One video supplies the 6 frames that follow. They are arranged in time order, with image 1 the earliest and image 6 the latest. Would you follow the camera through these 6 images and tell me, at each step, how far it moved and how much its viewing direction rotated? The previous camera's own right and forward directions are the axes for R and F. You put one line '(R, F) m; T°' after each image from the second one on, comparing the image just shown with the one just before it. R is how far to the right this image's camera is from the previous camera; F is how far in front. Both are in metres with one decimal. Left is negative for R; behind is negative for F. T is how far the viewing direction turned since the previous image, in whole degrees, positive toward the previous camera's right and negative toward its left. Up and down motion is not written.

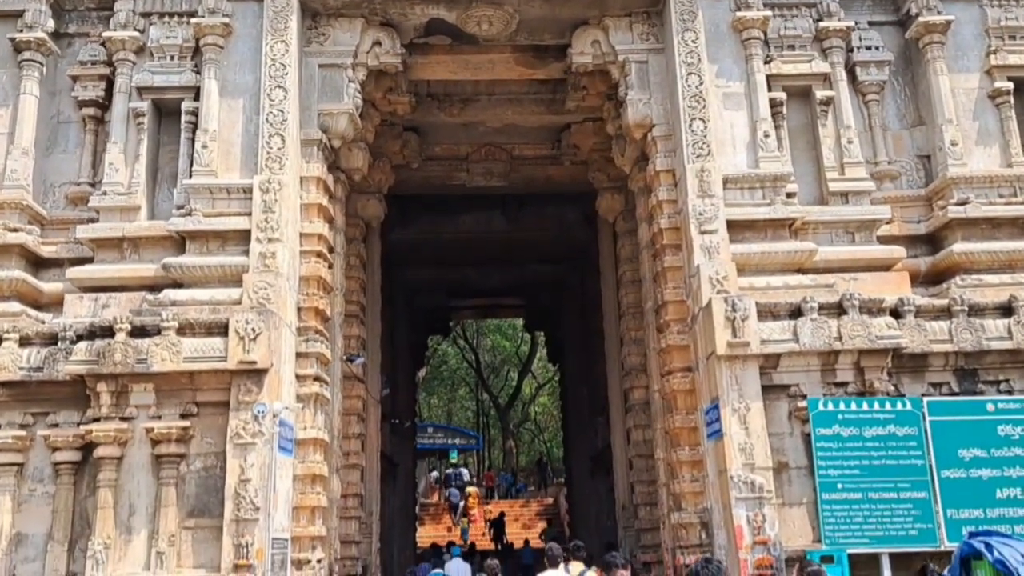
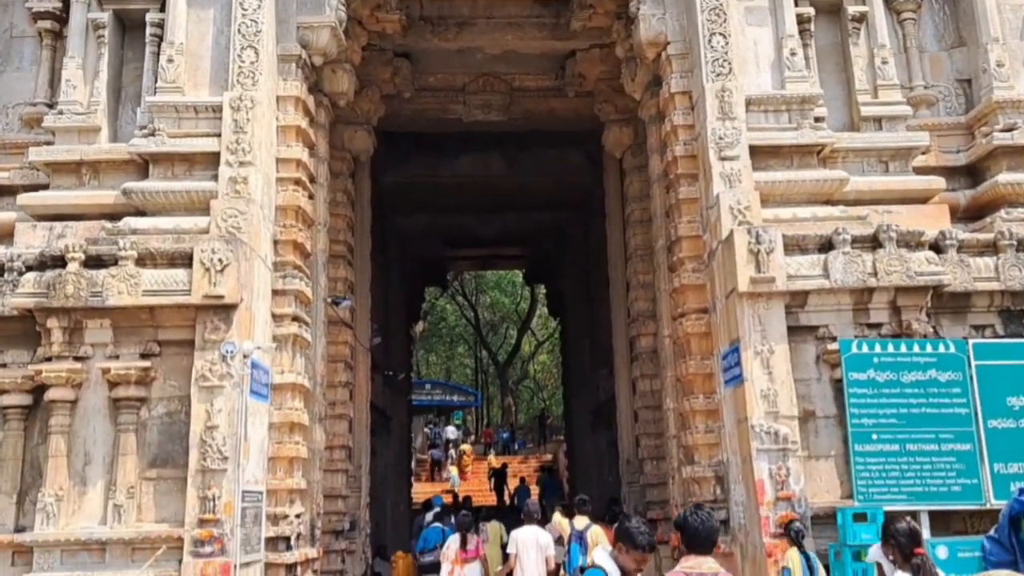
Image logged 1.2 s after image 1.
(0.0, +0.7) m; 0°
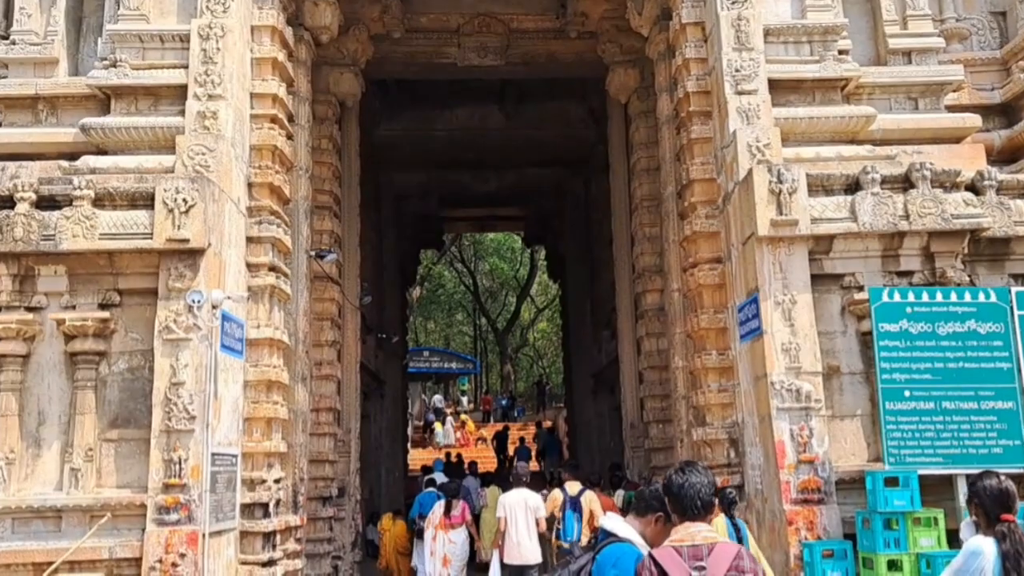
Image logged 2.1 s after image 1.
(0.0, +0.6) m; 0°
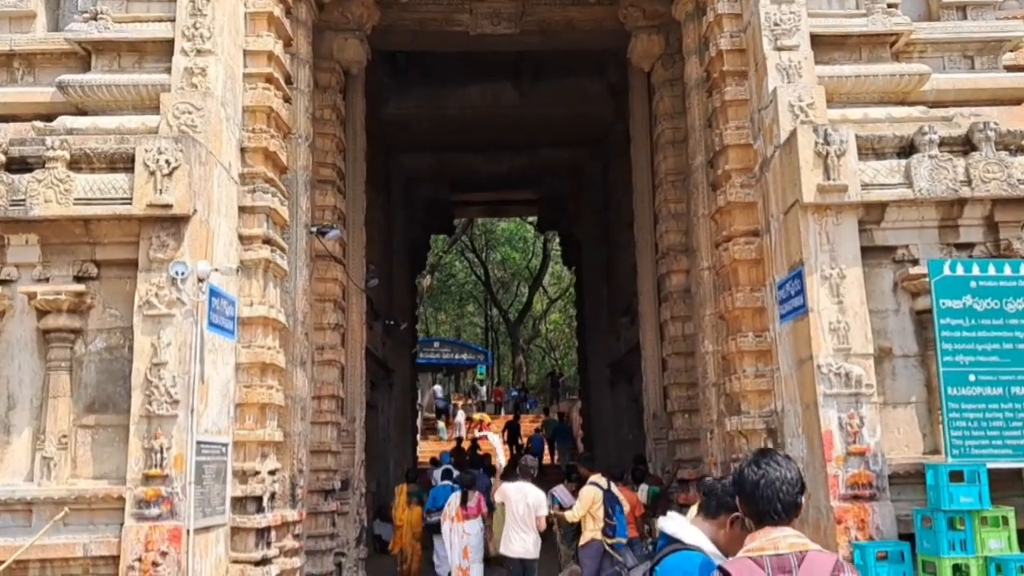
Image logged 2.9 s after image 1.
(0.0, +0.6) m; -1°
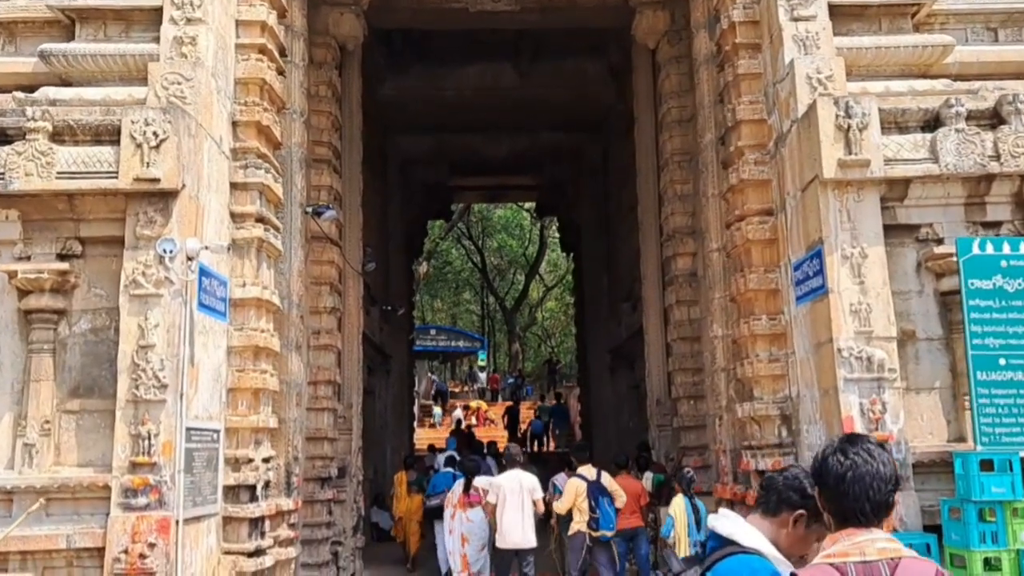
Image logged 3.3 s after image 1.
(-0.1, +0.3) m; 0°
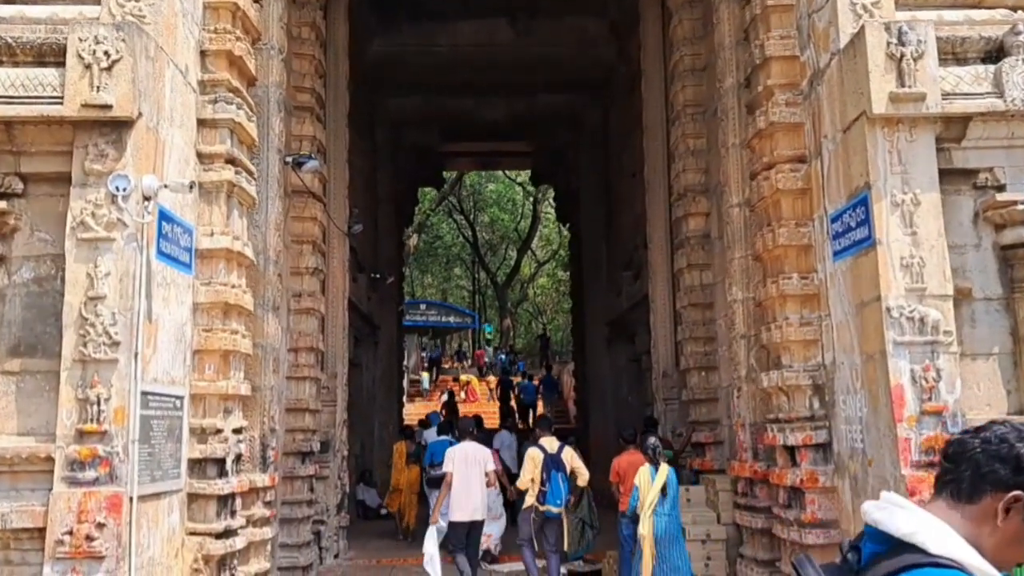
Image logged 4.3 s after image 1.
(-0.1, +0.6) m; +1°
